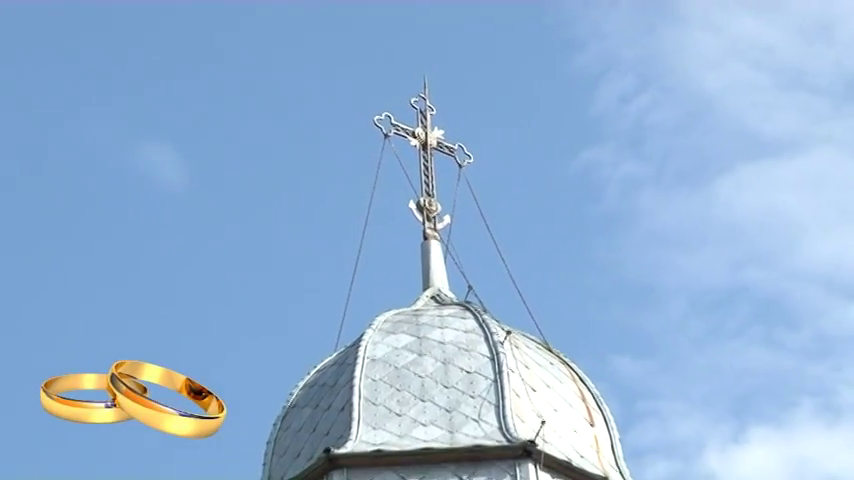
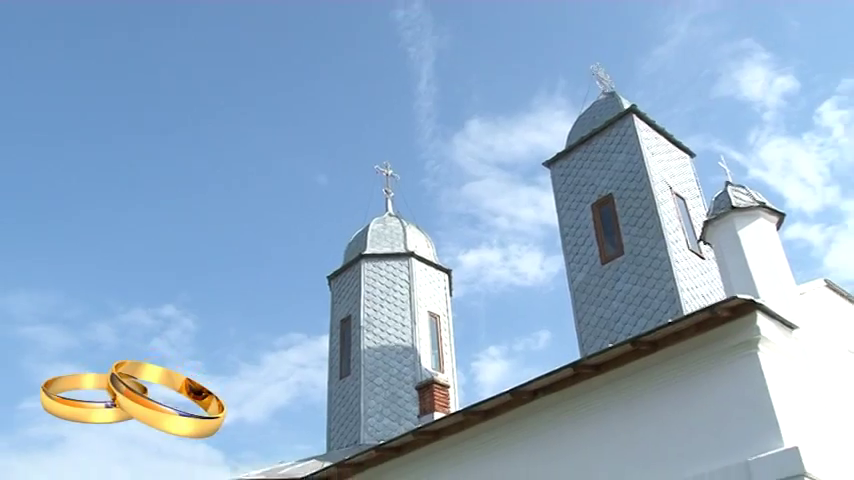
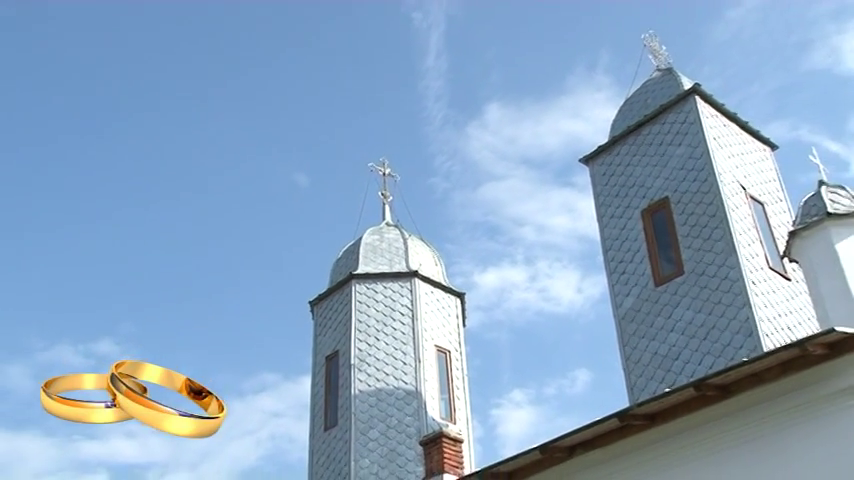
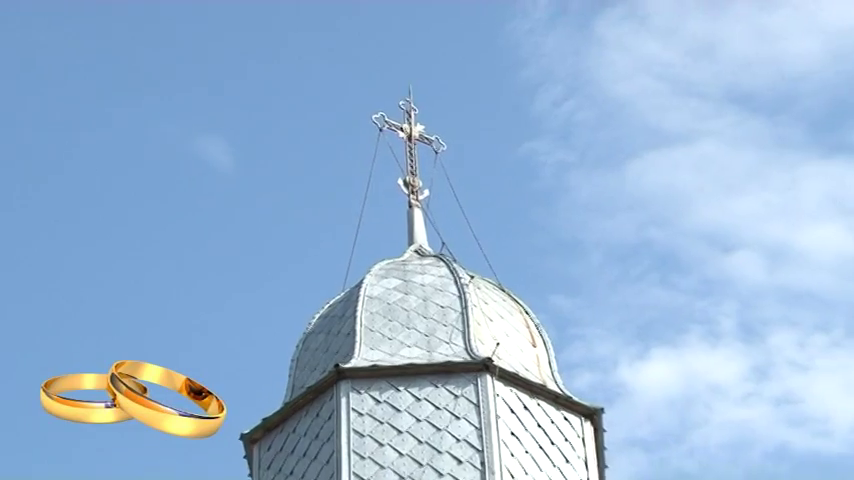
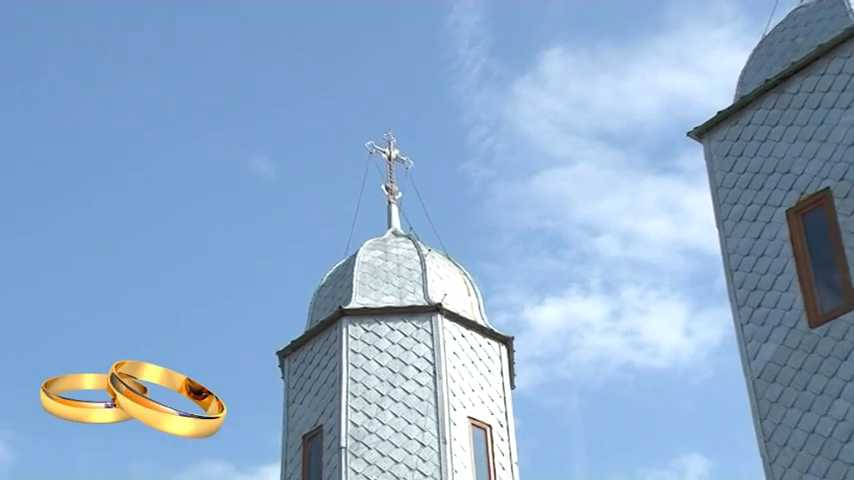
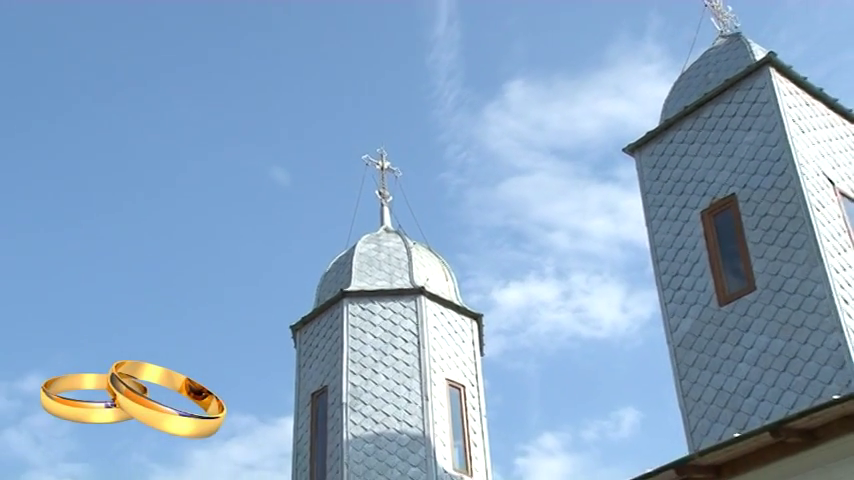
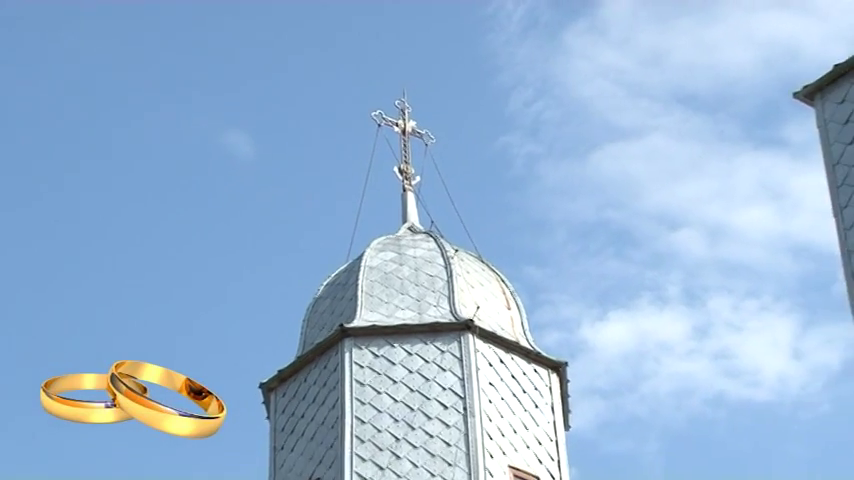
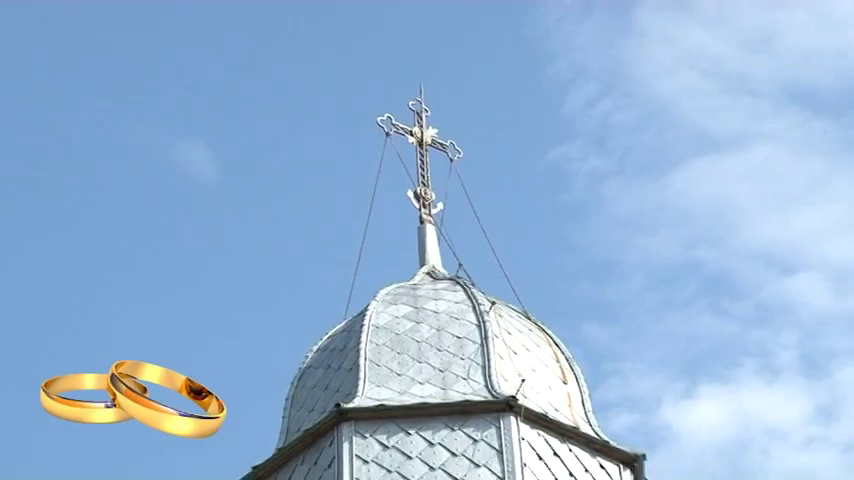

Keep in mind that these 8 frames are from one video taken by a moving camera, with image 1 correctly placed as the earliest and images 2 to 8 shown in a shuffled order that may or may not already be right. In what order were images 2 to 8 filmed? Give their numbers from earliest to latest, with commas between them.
8, 4, 7, 5, 6, 3, 2
